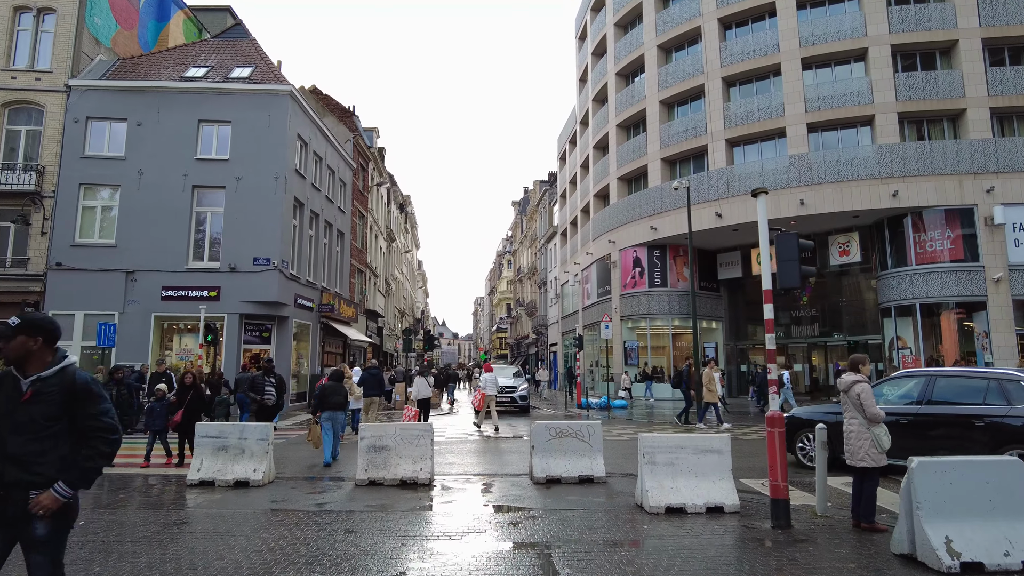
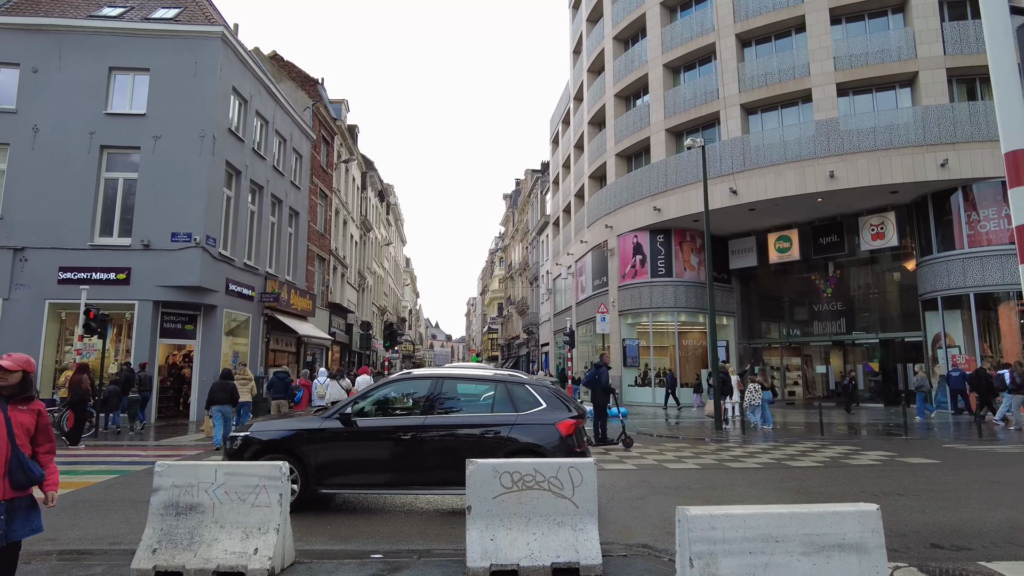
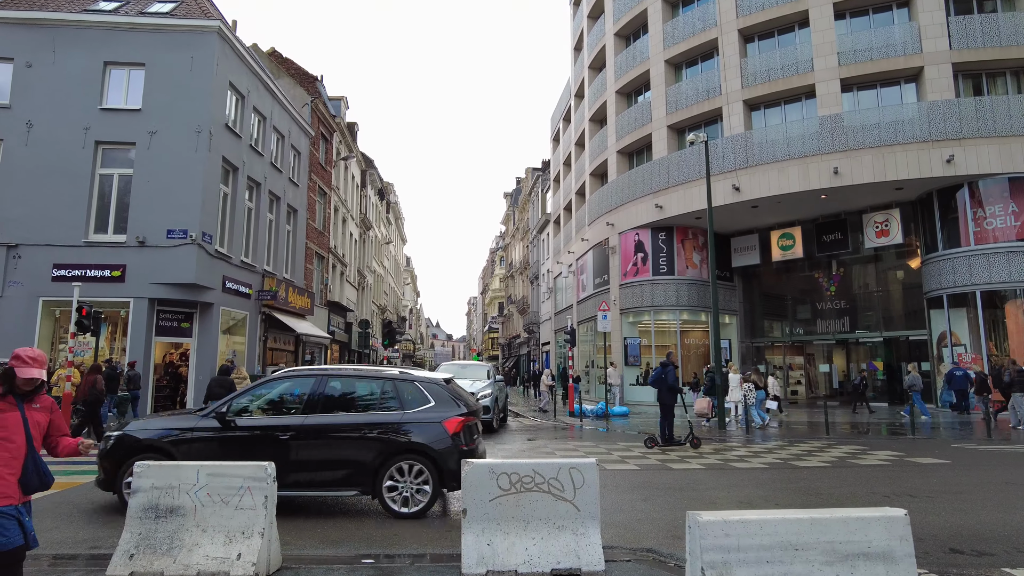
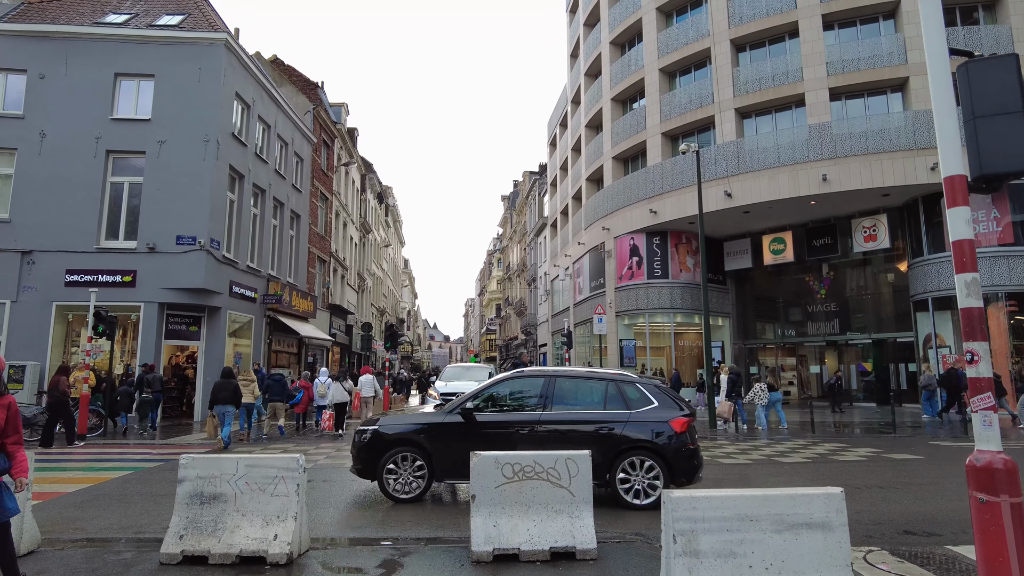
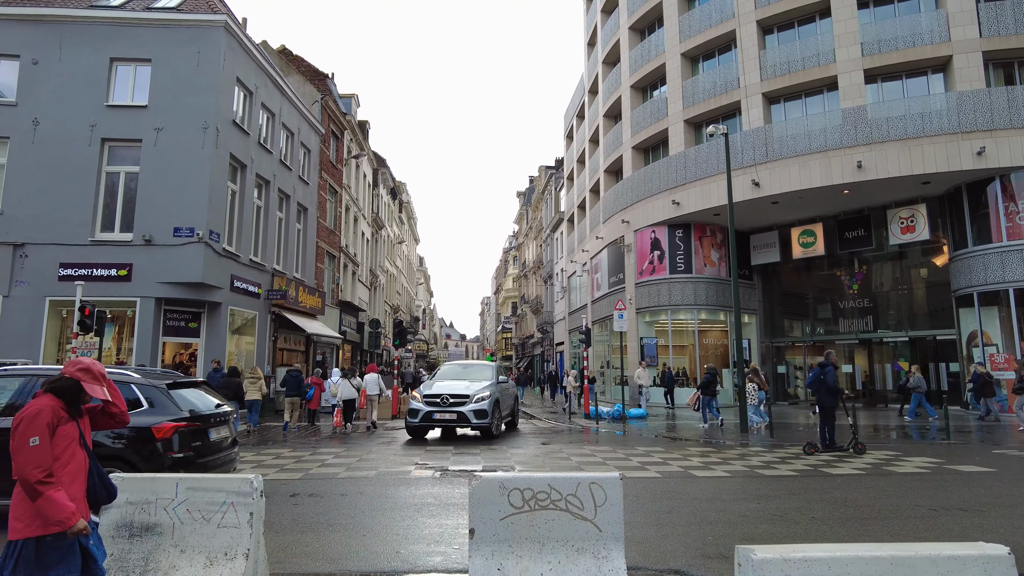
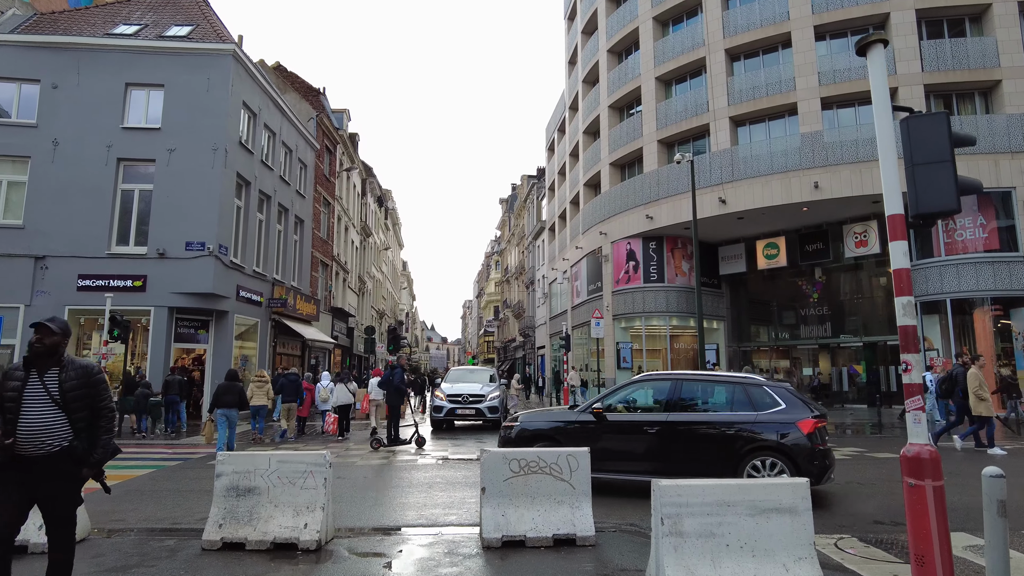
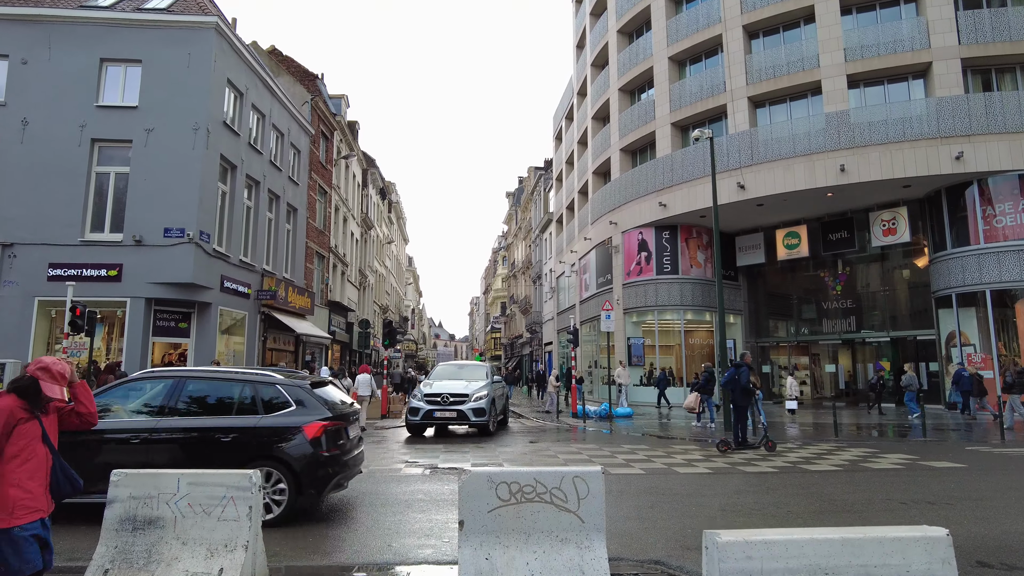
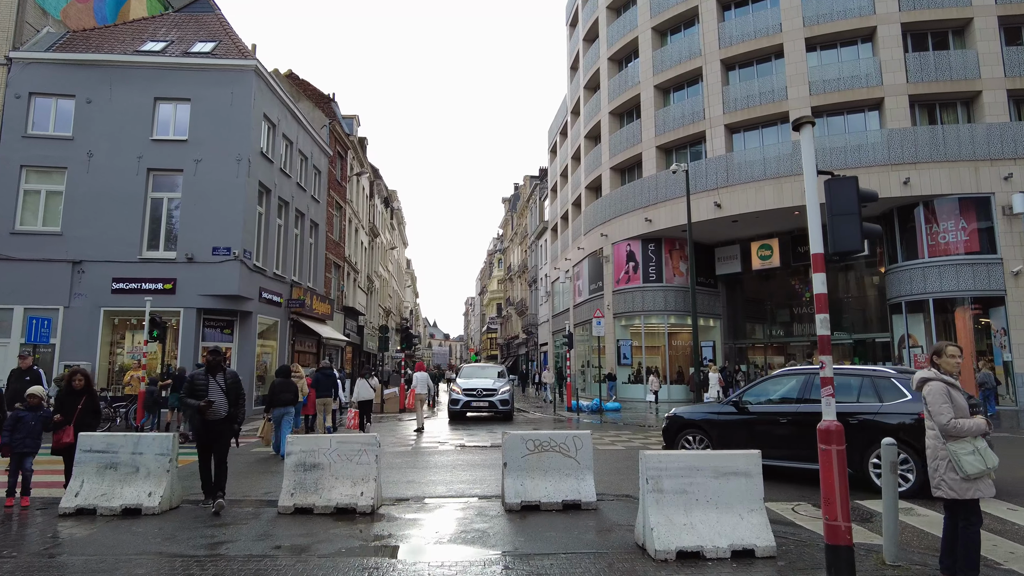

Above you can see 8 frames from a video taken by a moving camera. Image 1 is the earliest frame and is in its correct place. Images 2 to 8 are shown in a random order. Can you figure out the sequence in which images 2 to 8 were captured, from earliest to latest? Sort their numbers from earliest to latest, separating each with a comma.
8, 6, 4, 2, 3, 7, 5
